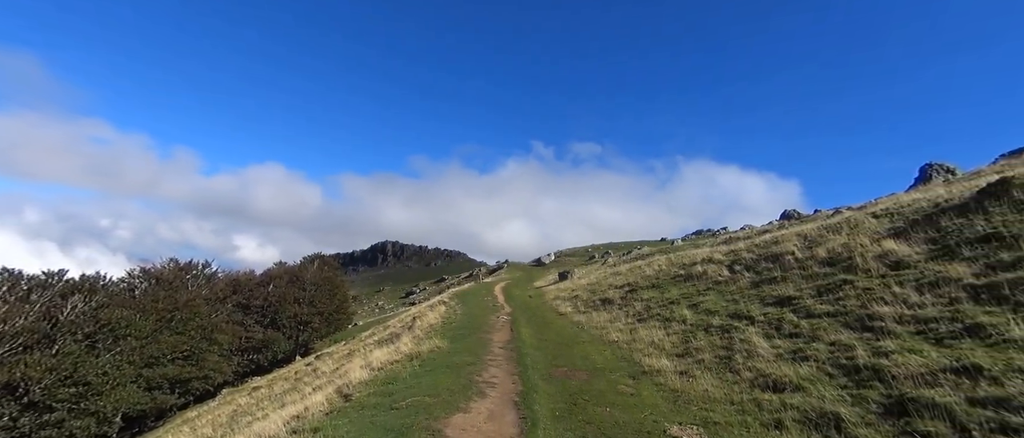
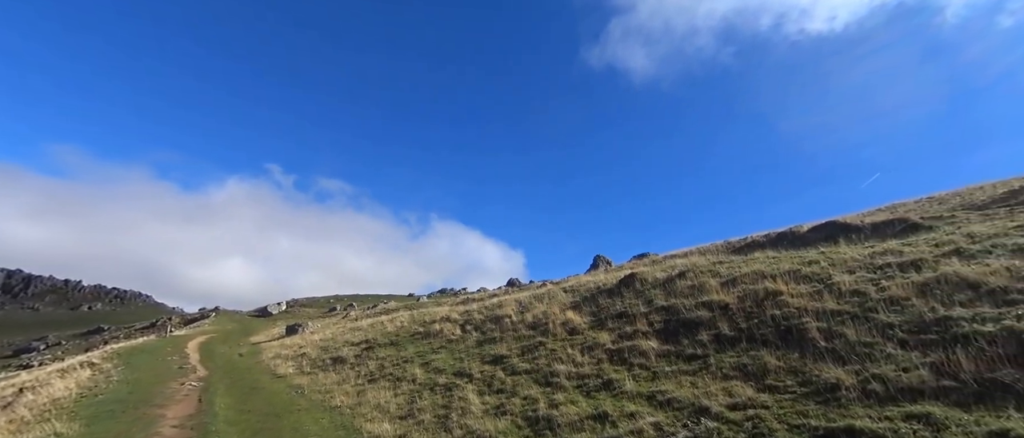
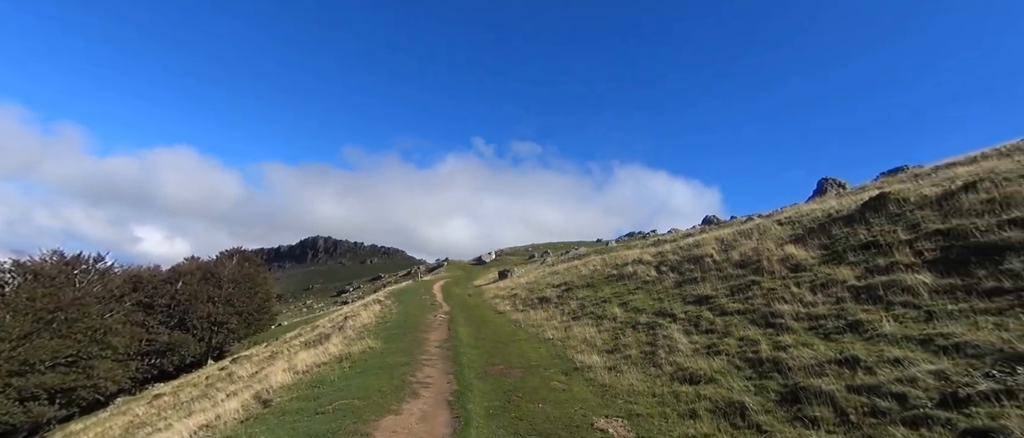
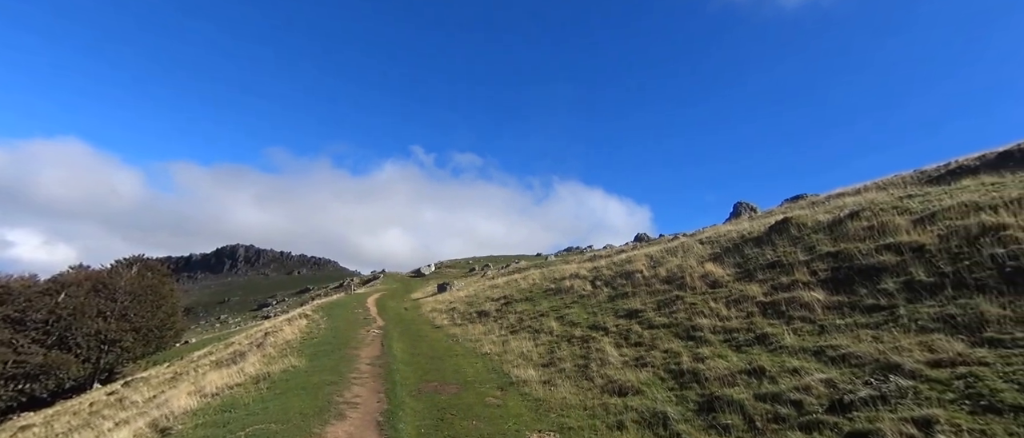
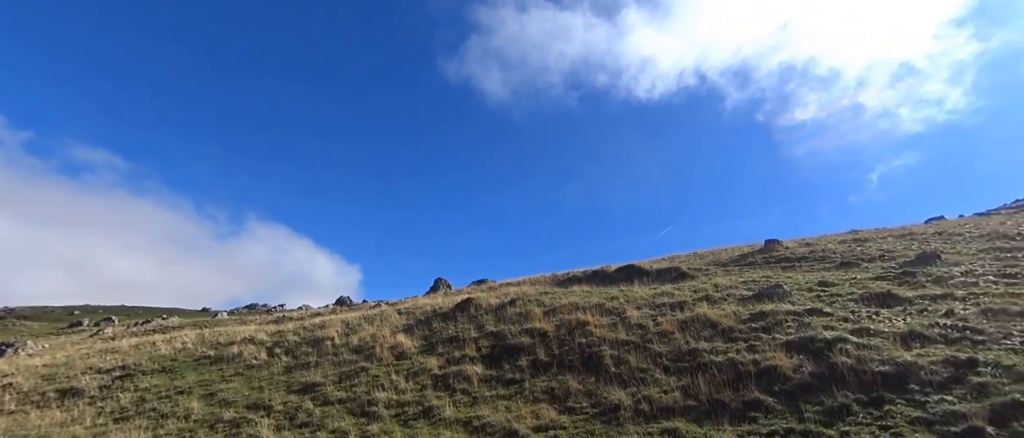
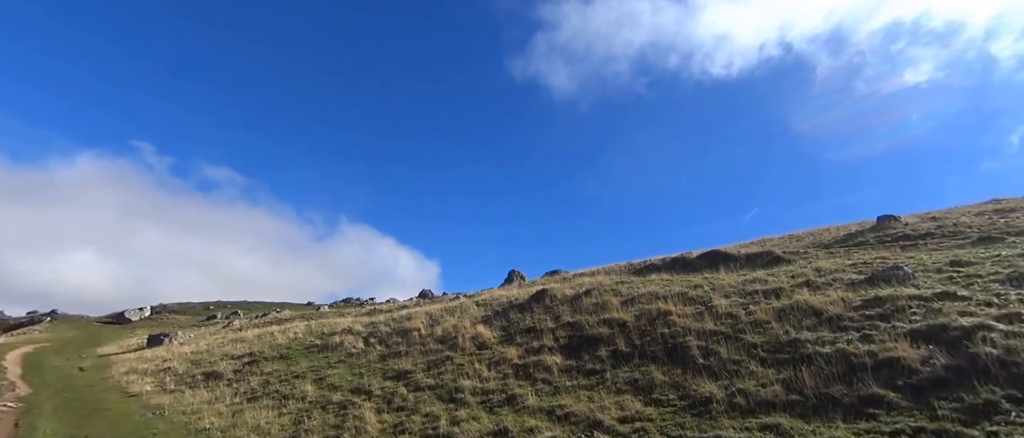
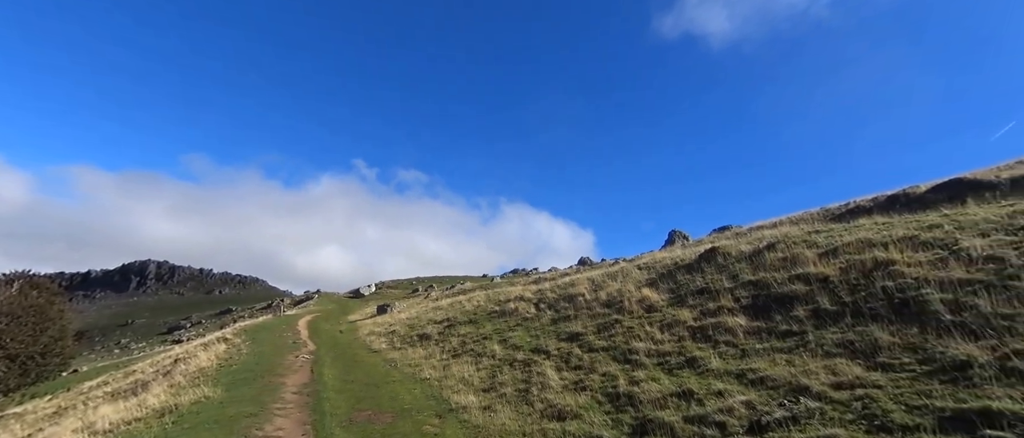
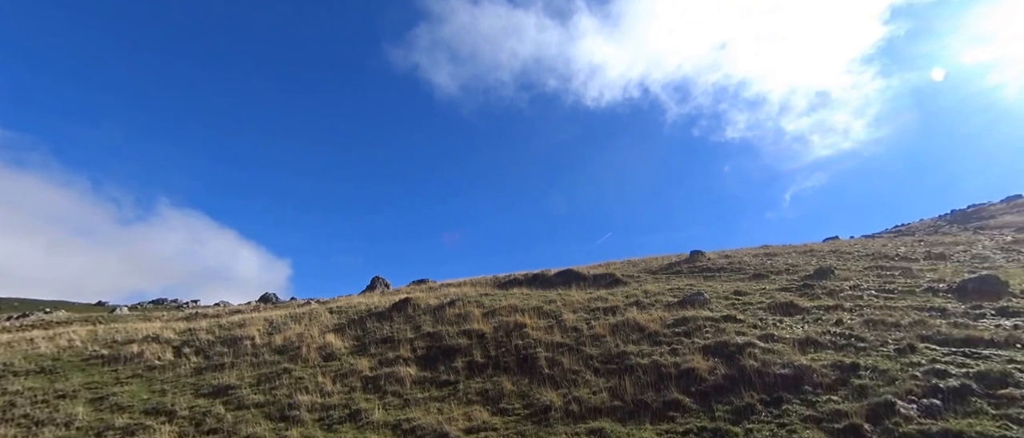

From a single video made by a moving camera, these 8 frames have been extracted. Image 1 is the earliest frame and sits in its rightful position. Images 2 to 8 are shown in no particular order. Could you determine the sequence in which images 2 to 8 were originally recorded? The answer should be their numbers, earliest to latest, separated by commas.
3, 4, 7, 2, 6, 5, 8
